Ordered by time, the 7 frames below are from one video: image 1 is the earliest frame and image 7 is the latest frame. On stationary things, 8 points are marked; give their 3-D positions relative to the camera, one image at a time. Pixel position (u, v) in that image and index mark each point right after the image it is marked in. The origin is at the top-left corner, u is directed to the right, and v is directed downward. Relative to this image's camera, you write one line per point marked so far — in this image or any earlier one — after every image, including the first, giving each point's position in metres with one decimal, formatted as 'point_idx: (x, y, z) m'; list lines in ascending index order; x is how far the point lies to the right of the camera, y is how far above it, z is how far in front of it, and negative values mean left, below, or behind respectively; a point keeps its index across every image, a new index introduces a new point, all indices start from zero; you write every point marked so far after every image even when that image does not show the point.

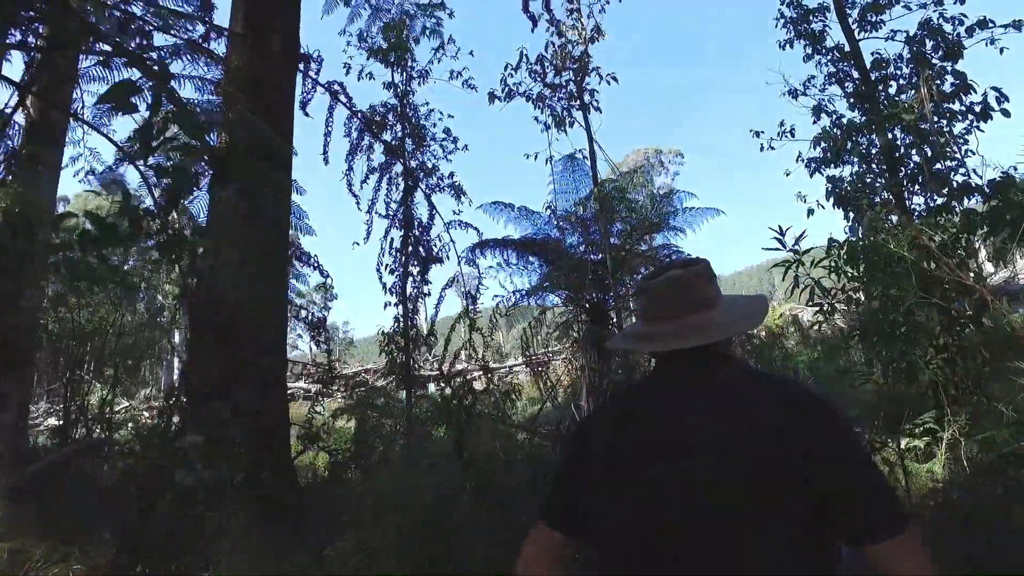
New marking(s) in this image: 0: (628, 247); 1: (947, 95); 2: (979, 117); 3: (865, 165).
0: (+1.3, +0.4, +7.6) m
1: (+3.2, +1.4, +5.2) m
2: (+3.3, +1.2, +5.0) m
3: (+2.8, +1.0, +5.5) m
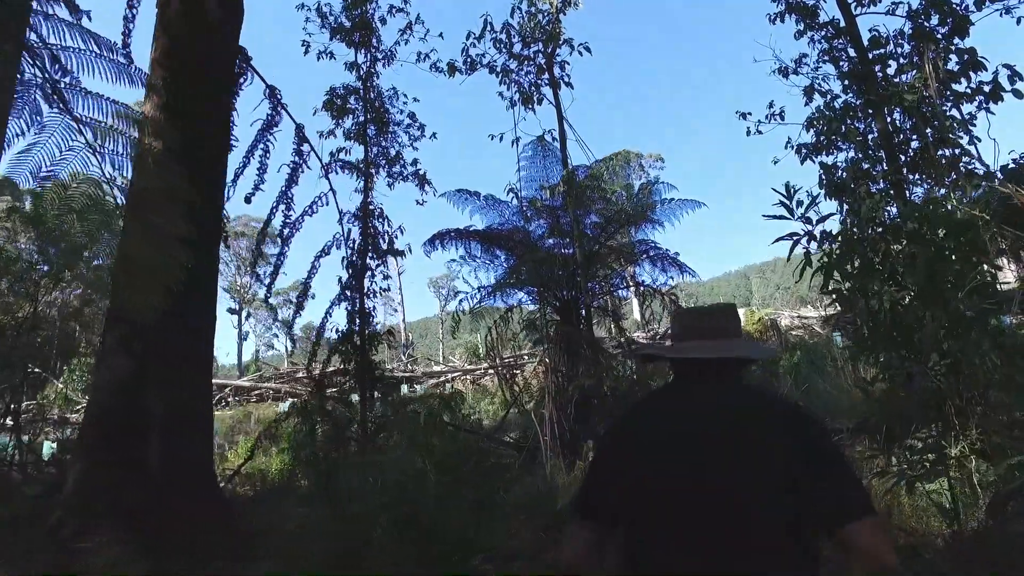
0: (+0.9, +0.5, +7.1) m
1: (+2.9, +1.4, +4.7) m
2: (+3.1, +1.2, +4.5) m
3: (+2.5, +1.0, +5.0) m
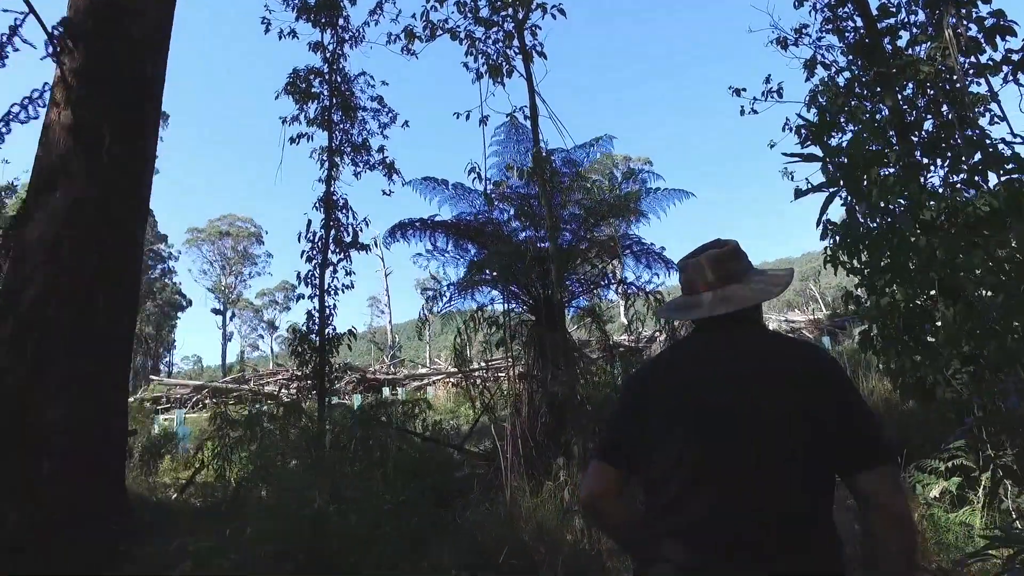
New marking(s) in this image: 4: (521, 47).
0: (+0.7, +0.5, +6.5) m
1: (+2.7, +1.4, +4.1) m
2: (+2.8, +1.2, +3.9) m
3: (+2.3, +1.0, +4.4) m
4: (+0.1, +1.7, +4.8) m
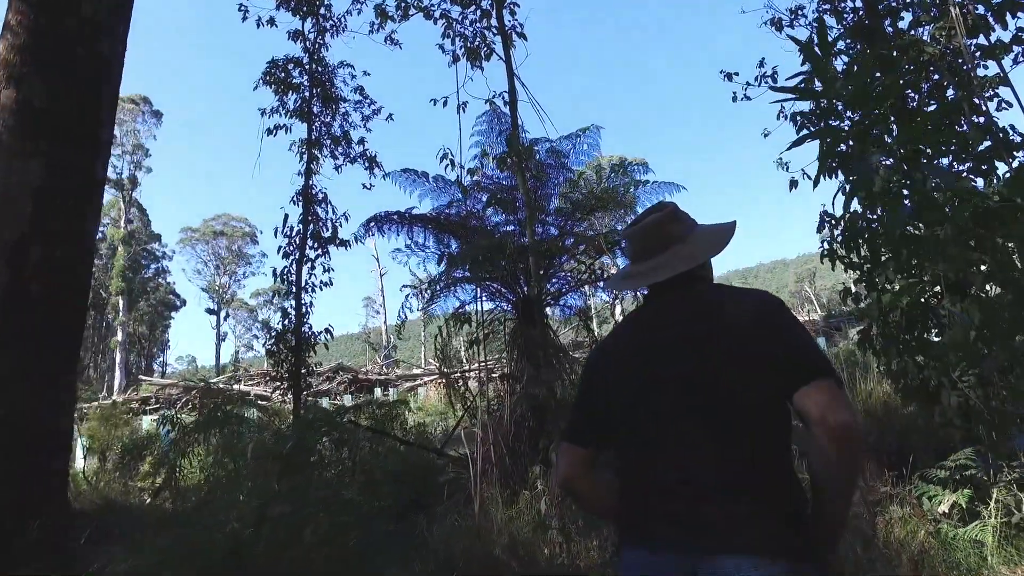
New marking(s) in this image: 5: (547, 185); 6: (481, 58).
0: (+0.5, +0.5, +6.2) m
1: (+2.6, +1.5, +3.8) m
2: (+2.7, +1.3, +3.6) m
3: (+2.1, +1.0, +4.2) m
4: (-0.1, +1.7, +4.5) m
5: (+0.3, +0.9, +6.2) m
6: (-0.2, +1.5, +4.7) m
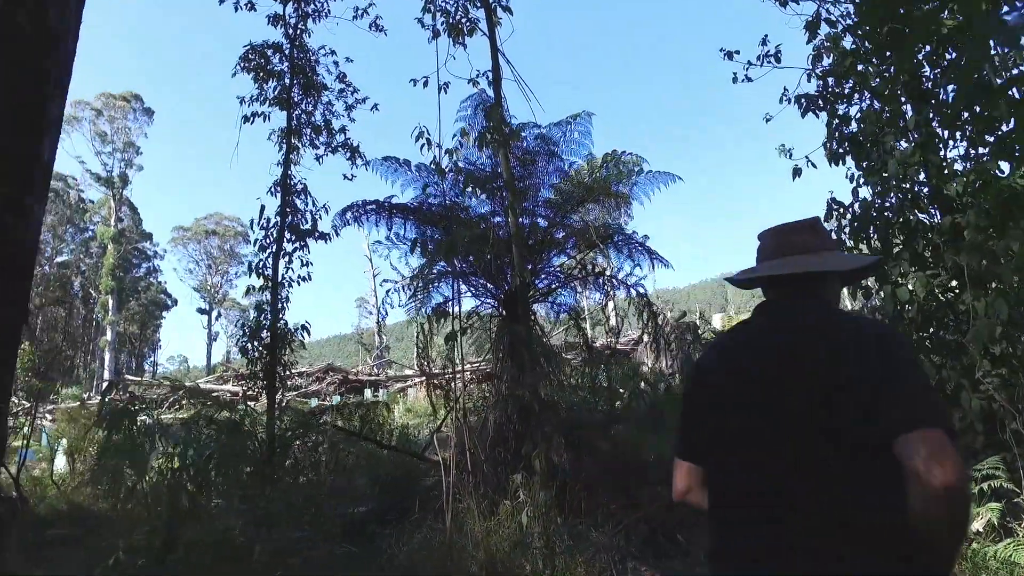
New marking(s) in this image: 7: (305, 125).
0: (+0.4, +0.6, +5.9) m
1: (+2.5, +1.5, +3.5) m
2: (+2.6, +1.3, +3.3) m
3: (+2.0, +1.0, +3.9) m
4: (-0.2, +1.7, +4.2) m
5: (+0.2, +0.9, +5.9) m
6: (-0.3, +1.6, +4.4) m
7: (-2.3, +1.8, +7.7) m
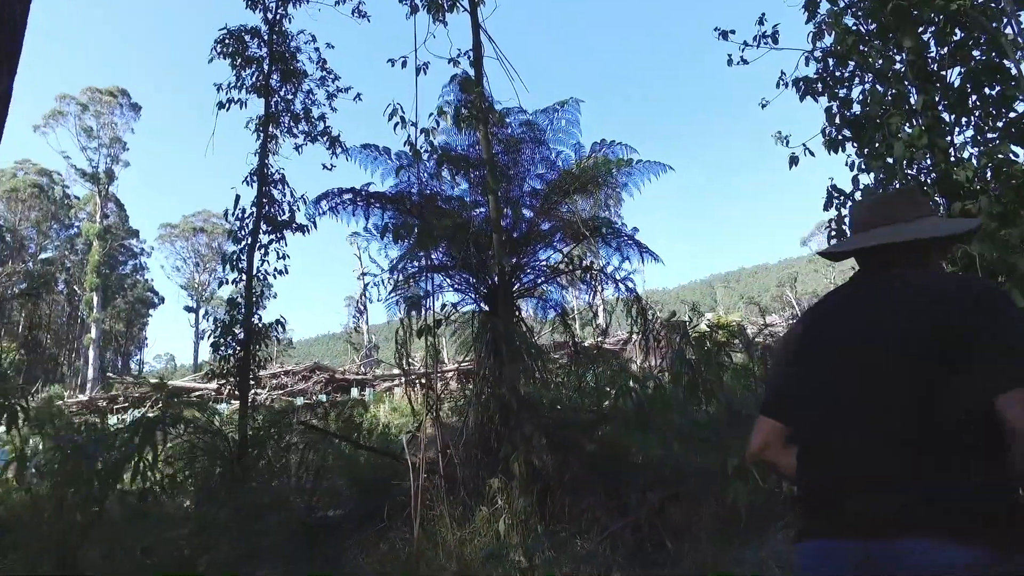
0: (+0.3, +0.6, +5.6) m
1: (+2.4, +1.5, +3.3) m
2: (+2.5, +1.3, +3.1) m
3: (+1.9, +1.1, +3.6) m
4: (-0.3, +1.8, +4.0) m
5: (+0.1, +1.0, +5.6) m
6: (-0.4, +1.6, +4.1) m
7: (-2.4, +1.9, +7.4) m
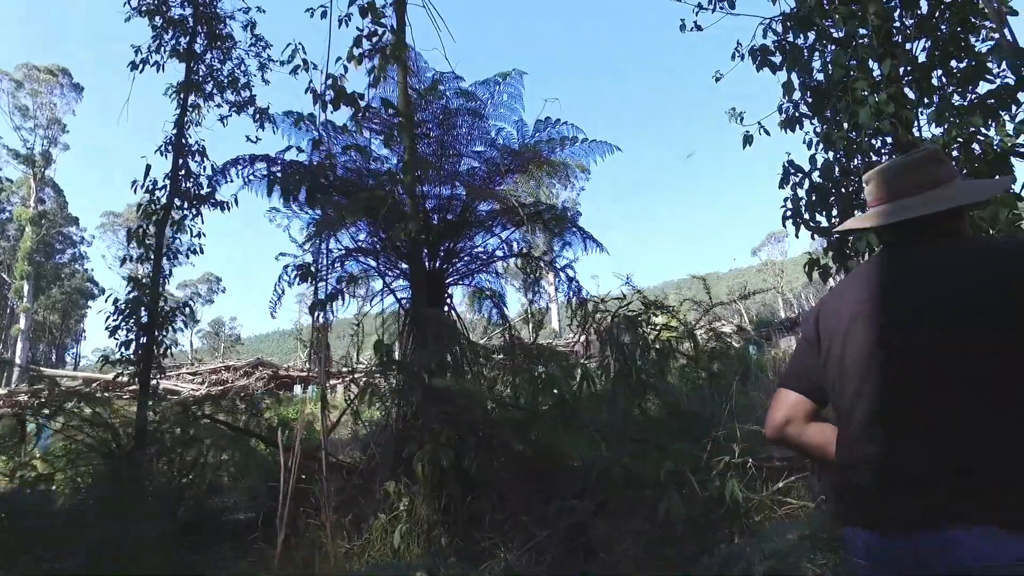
0: (-0.2, +0.7, +5.2) m
1: (+2.1, +1.6, +3.1) m
2: (+2.2, +1.4, +2.9) m
3: (+1.6, +1.1, +3.3) m
4: (-0.6, +1.9, +3.5) m
5: (-0.4, +1.1, +5.2) m
6: (-0.8, +1.8, +3.7) m
7: (-3.0, +2.0, +6.8) m
